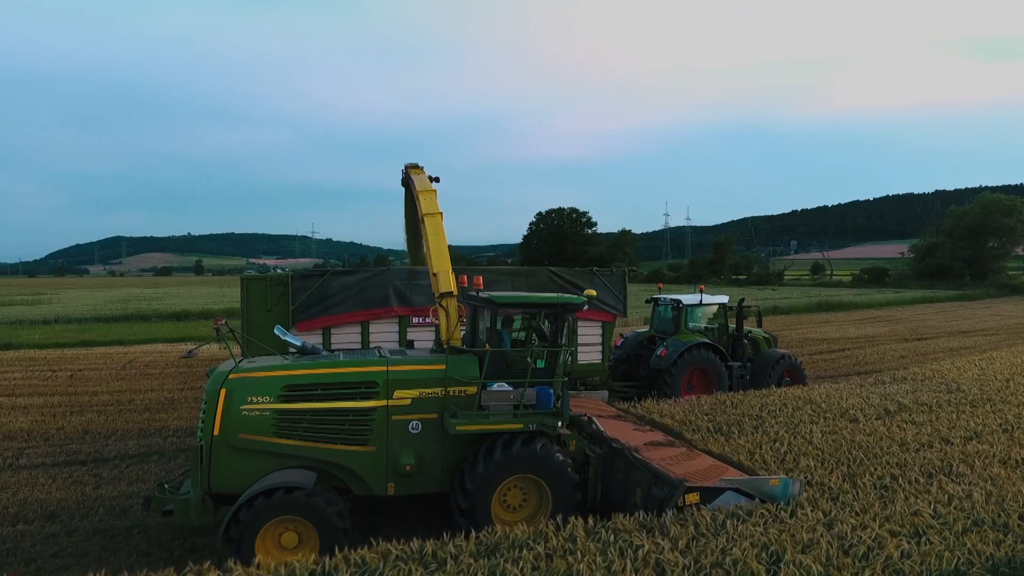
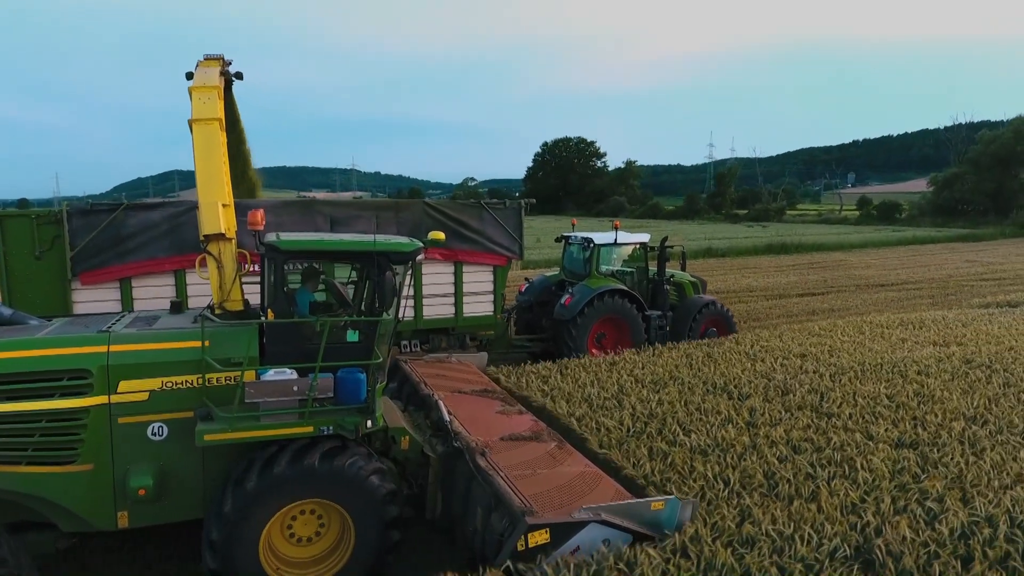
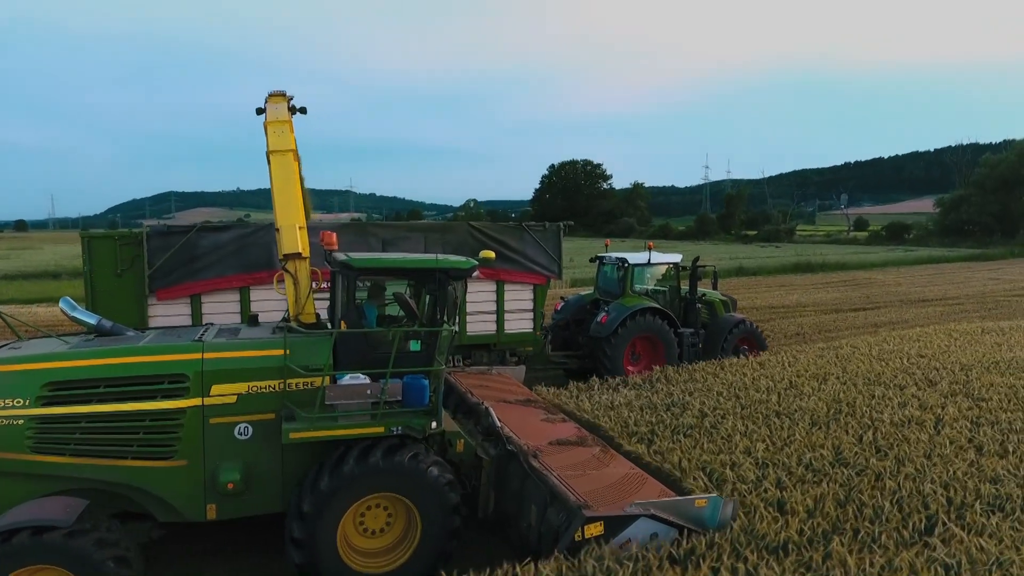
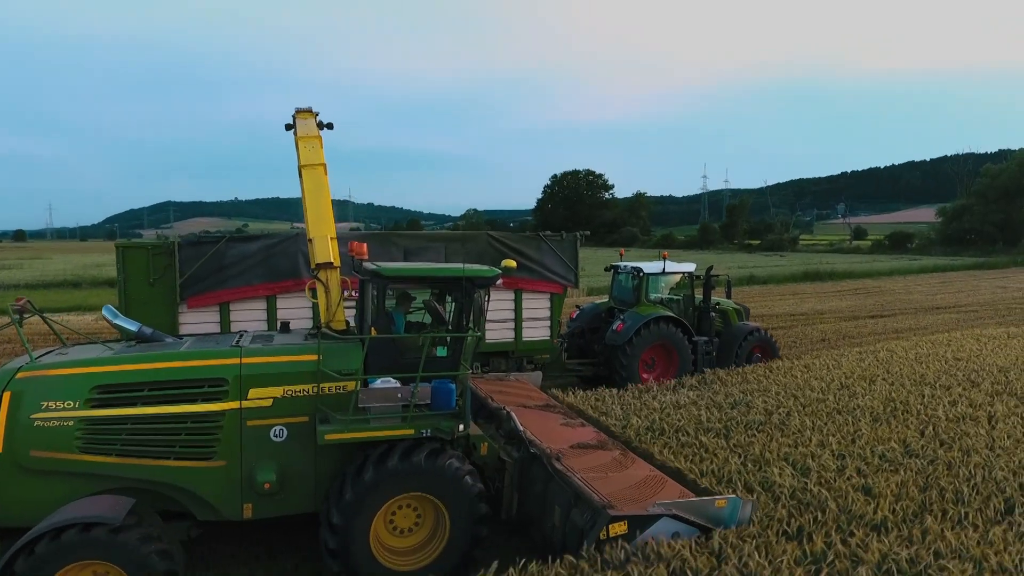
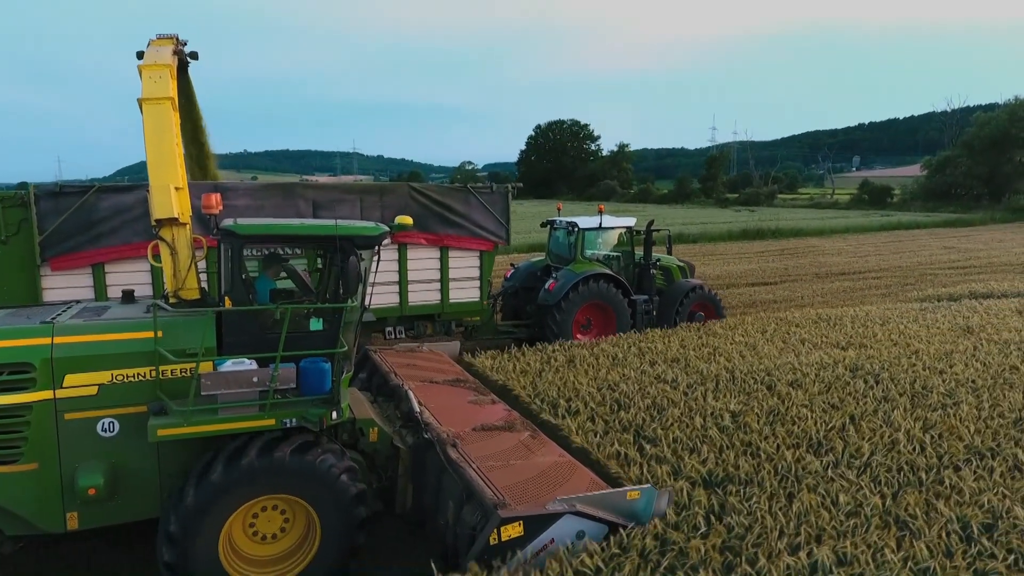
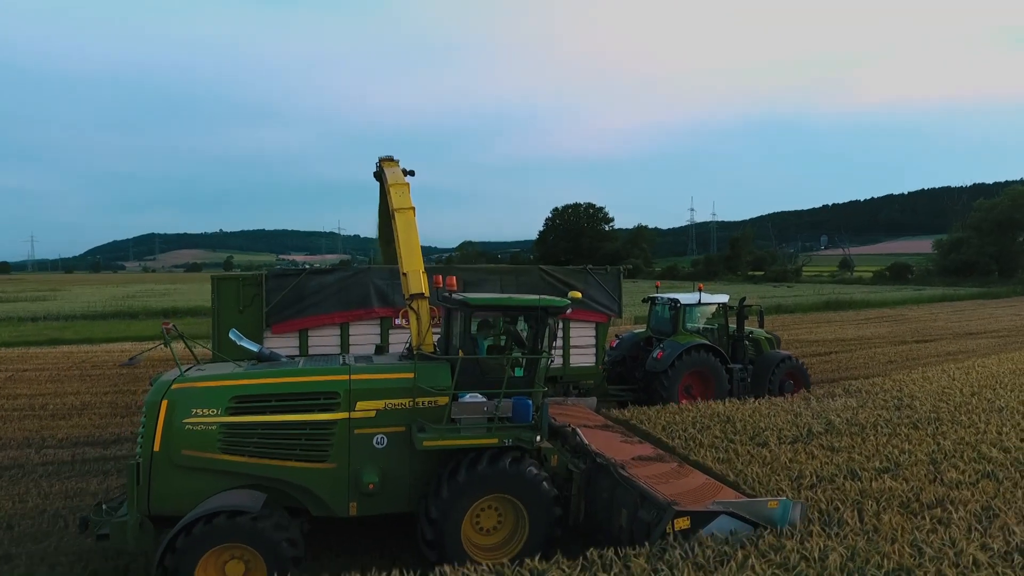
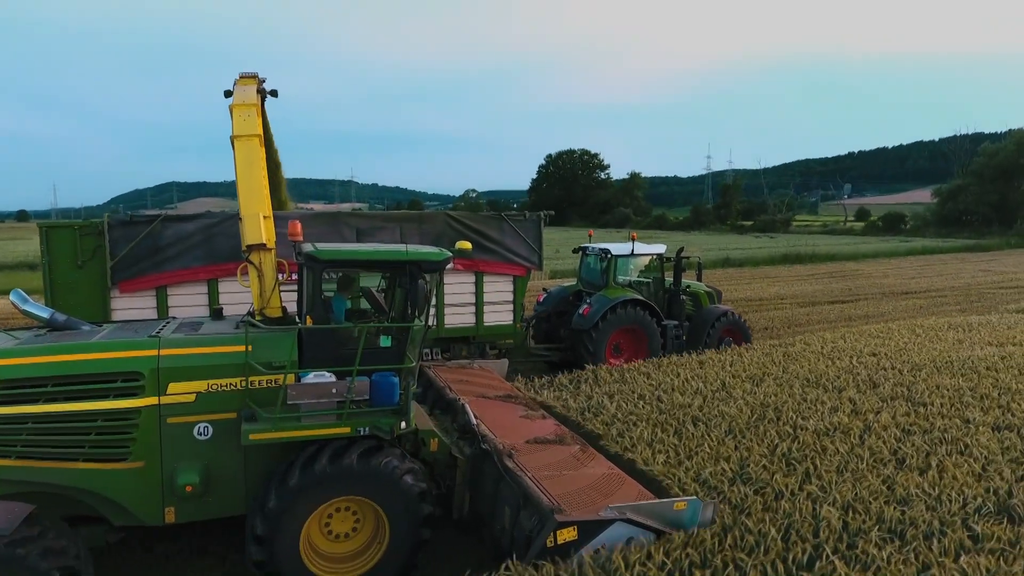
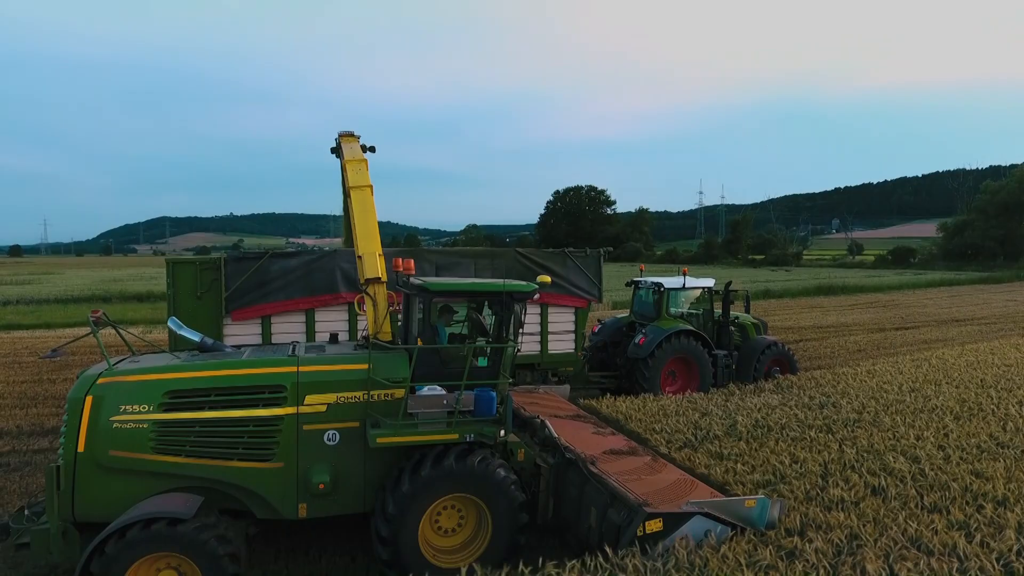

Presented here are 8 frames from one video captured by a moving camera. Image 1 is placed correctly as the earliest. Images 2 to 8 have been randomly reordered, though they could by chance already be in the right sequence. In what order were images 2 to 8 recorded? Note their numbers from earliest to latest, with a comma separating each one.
6, 8, 4, 3, 7, 2, 5
